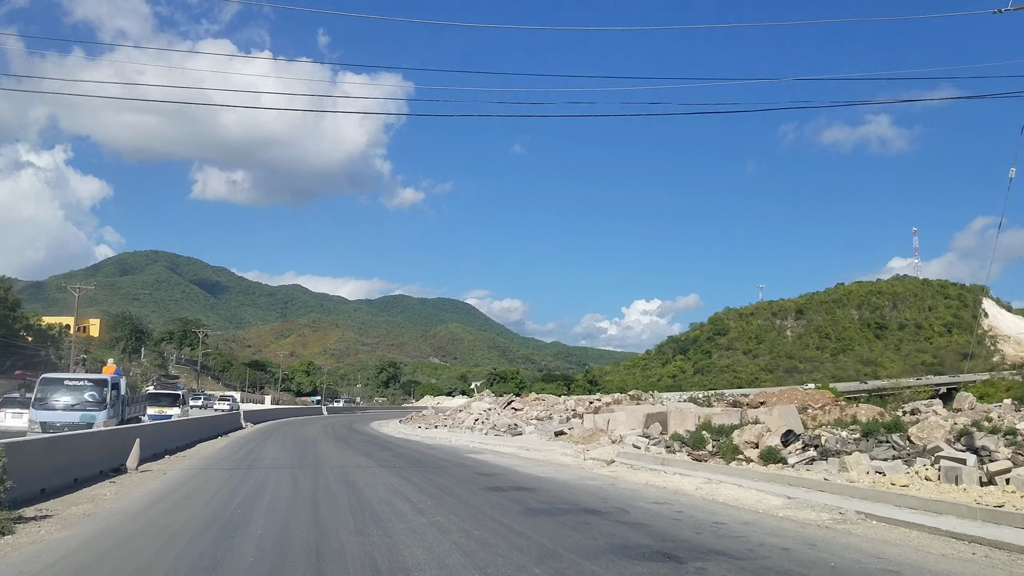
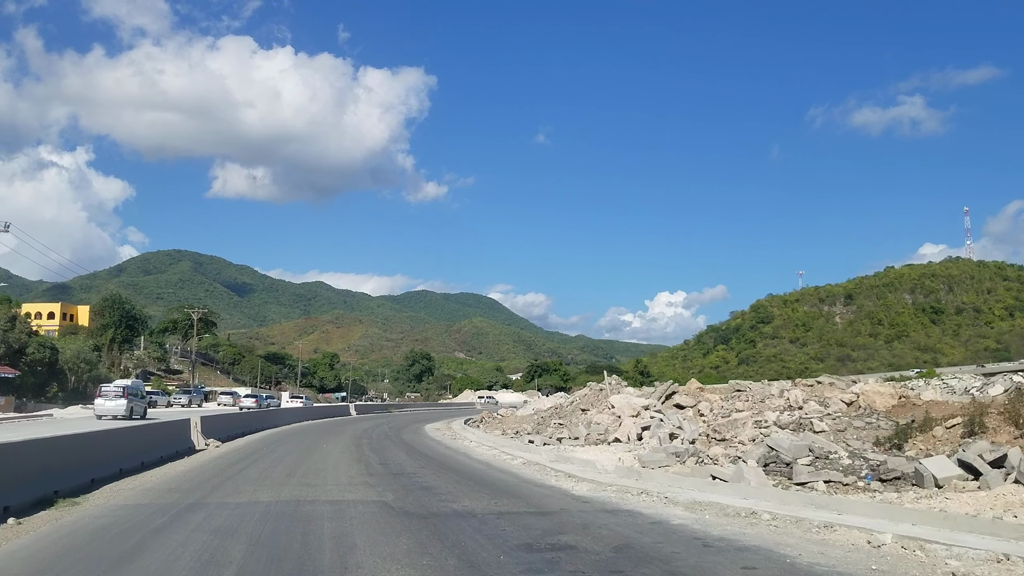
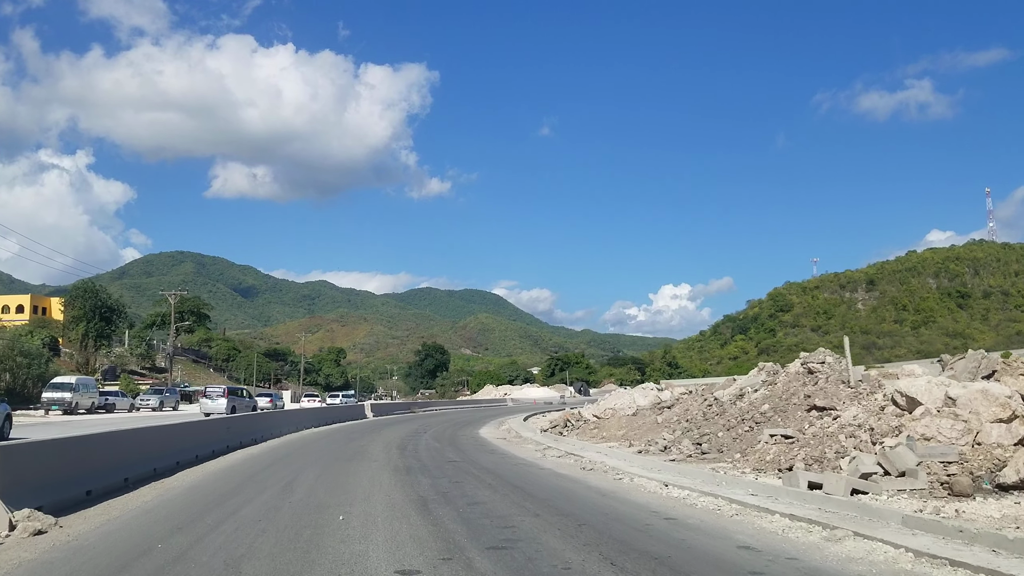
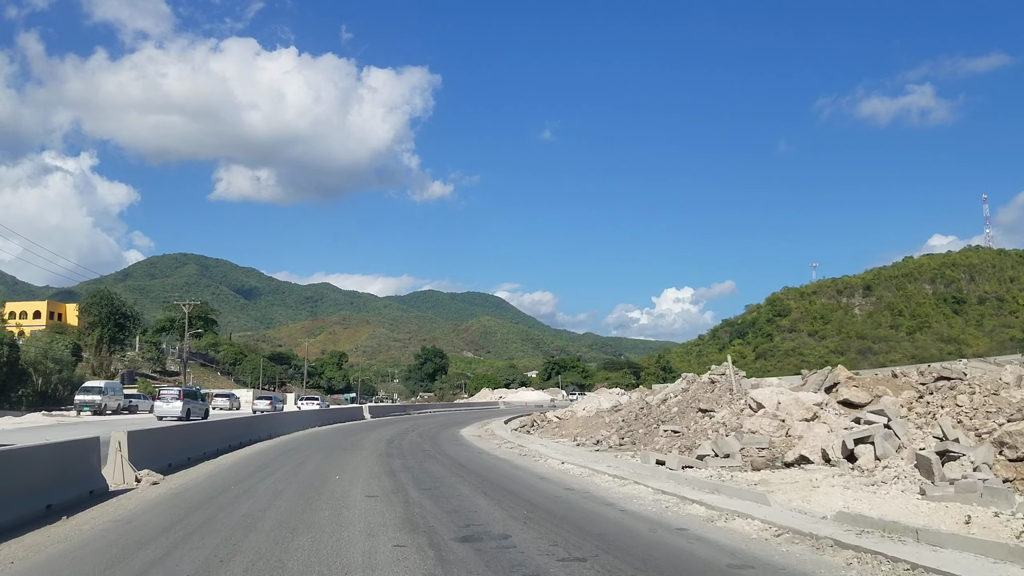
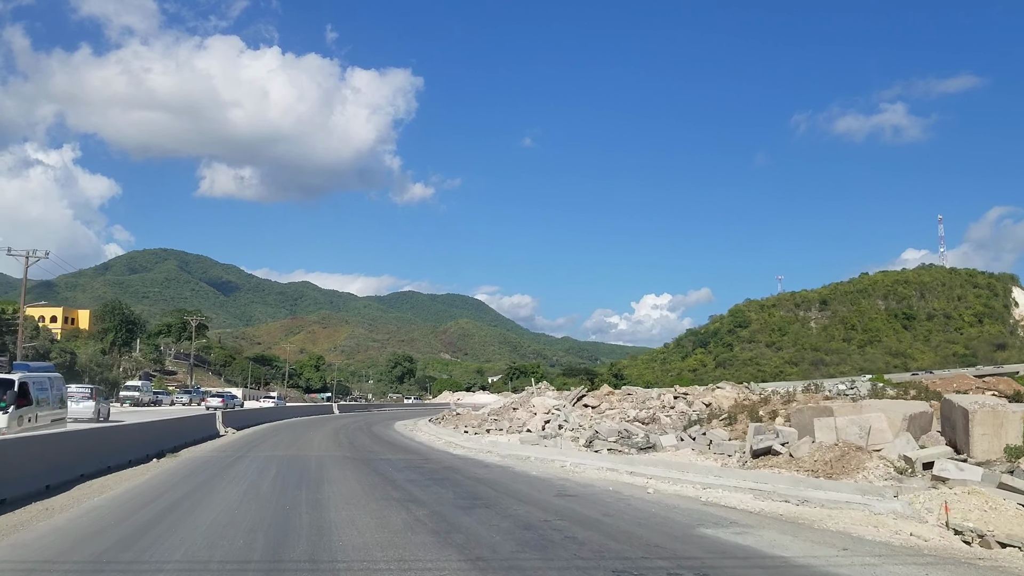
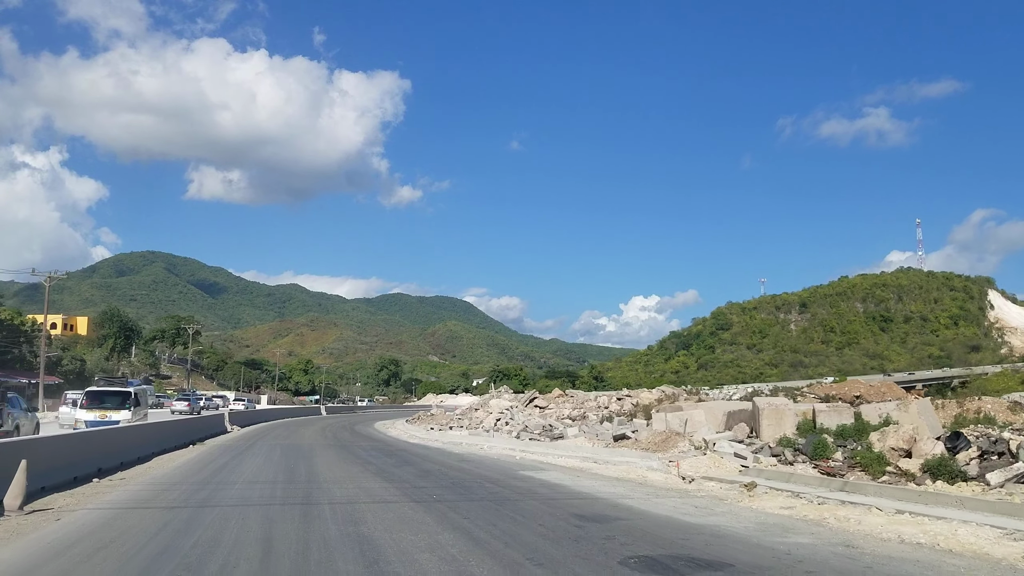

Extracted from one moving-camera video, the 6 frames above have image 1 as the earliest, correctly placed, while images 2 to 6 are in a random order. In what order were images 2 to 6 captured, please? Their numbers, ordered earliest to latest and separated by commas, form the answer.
6, 5, 2, 4, 3
